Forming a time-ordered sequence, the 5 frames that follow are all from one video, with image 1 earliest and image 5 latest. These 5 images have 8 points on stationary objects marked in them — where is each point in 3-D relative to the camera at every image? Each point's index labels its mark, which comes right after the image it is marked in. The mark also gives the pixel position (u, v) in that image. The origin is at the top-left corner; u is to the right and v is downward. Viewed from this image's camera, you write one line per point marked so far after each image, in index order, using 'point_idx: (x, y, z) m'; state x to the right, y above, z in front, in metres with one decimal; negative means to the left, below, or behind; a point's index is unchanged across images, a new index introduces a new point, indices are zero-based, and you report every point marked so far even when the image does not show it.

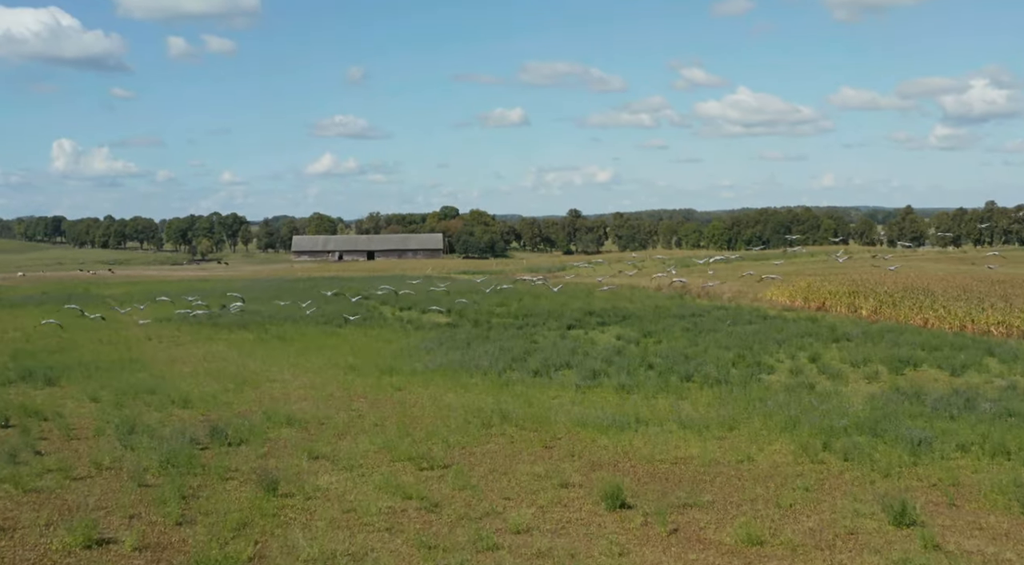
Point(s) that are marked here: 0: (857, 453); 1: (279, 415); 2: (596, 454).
0: (+5.1, -2.6, +16.9) m
1: (-4.0, -2.3, +19.9) m
2: (+1.3, -2.6, +17.4) m
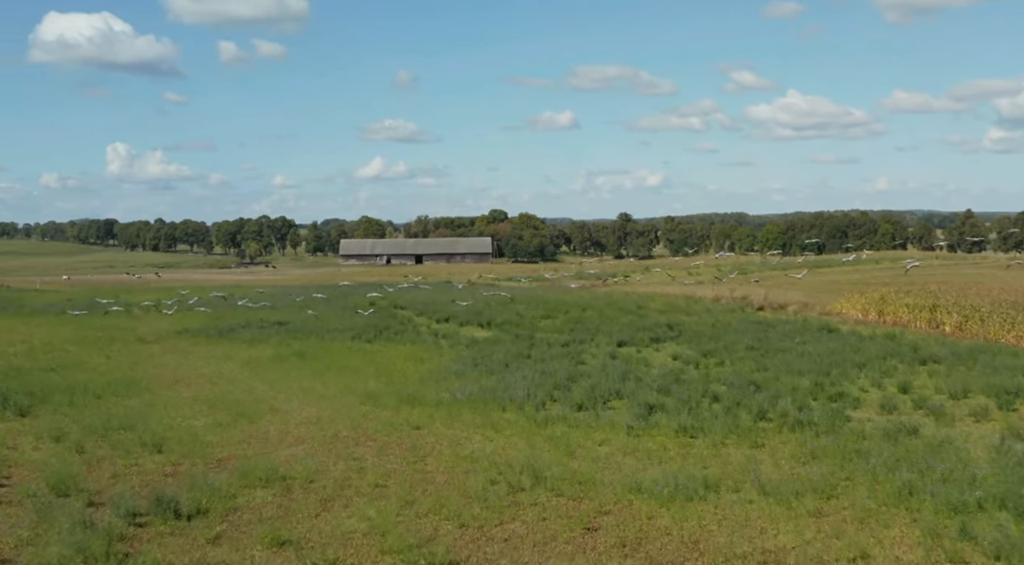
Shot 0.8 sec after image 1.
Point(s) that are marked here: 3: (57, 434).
0: (+5.4, -2.9, +12.8) m
1: (-3.5, -2.6, +16.2) m
2: (+1.6, -3.0, +13.4) m
3: (-7.7, -2.6, +19.7) m
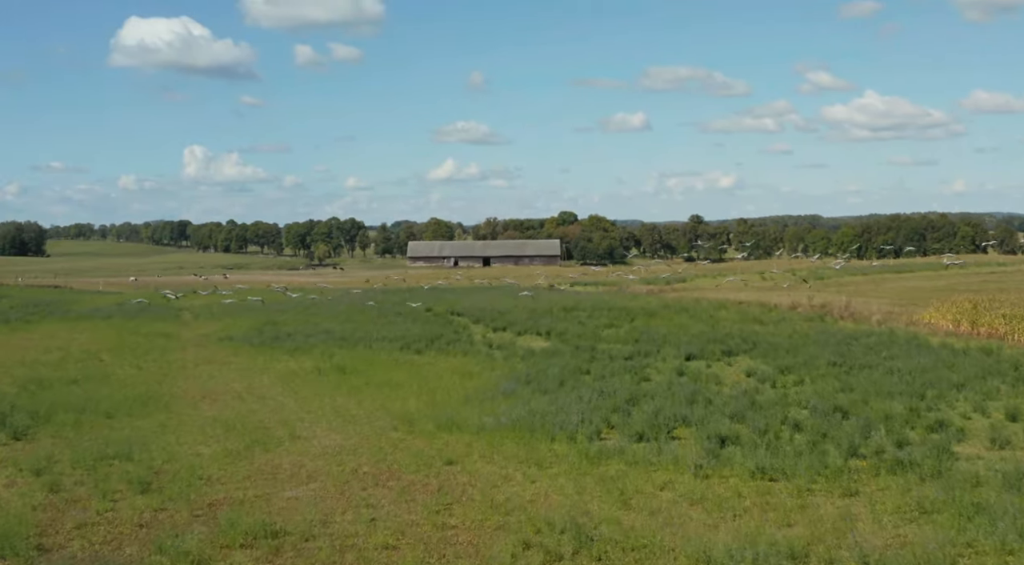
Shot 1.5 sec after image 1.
0: (+5.7, -3.1, +9.6) m
1: (-3.0, -2.7, +13.5) m
2: (+1.9, -3.1, +10.4) m
3: (-7.0, -2.8, +17.4) m
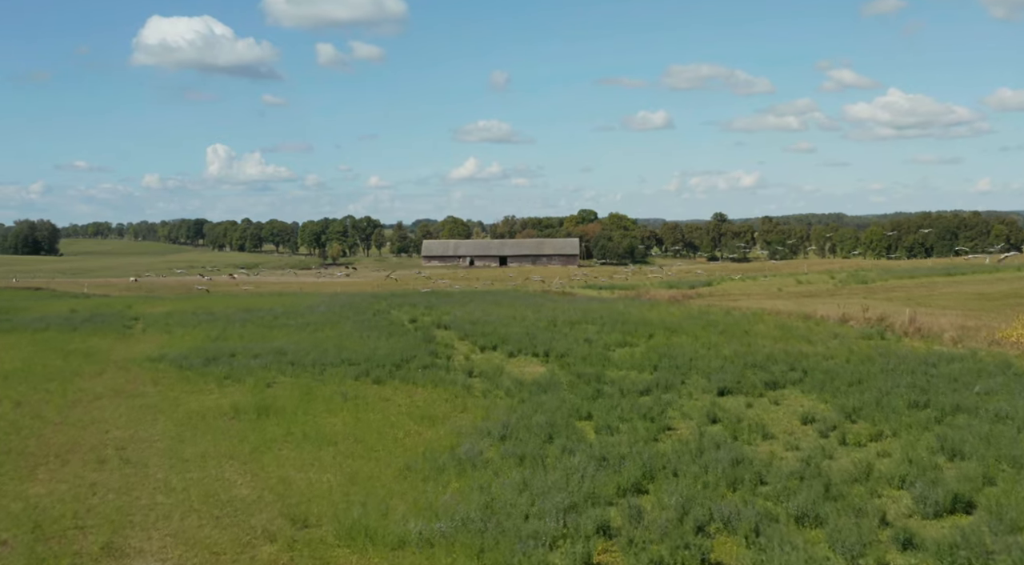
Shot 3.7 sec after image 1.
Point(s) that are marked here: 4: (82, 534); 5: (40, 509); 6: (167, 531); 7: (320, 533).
0: (+4.8, -3.4, +1.7) m
1: (-3.9, -3.1, +5.8) m
2: (+1.0, -3.5, +2.6) m
3: (-7.8, -3.1, +9.7) m
4: (-5.4, -3.1, +14.5) m
5: (-6.4, -3.1, +15.8) m
6: (-4.2, -3.0, +14.1) m
7: (-2.3, -3.0, +13.9) m
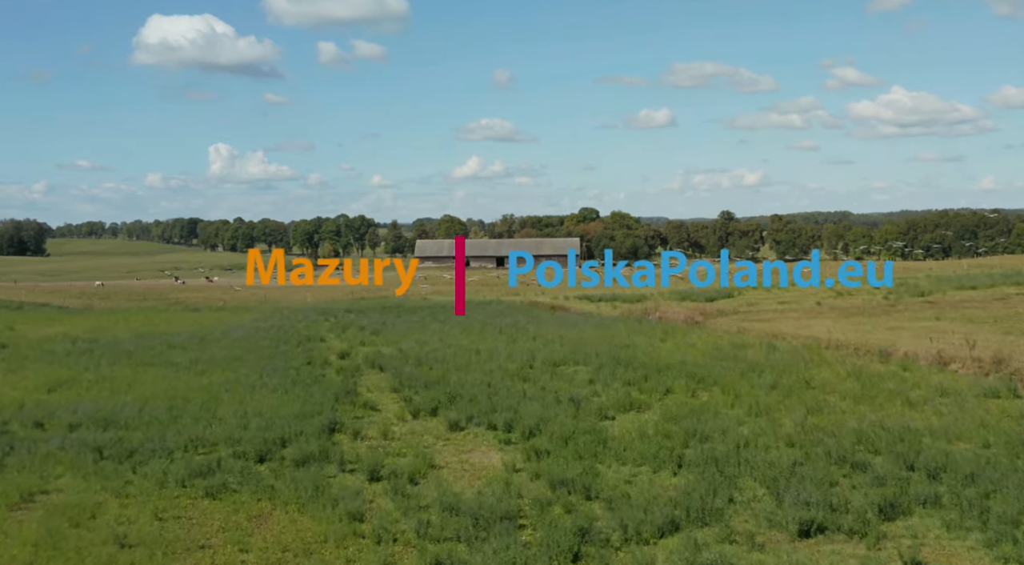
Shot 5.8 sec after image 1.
0: (+3.6, -4.1, -10.3) m
1: (-5.0, -3.7, -6.2) m
2: (-0.1, -4.1, -9.4) m
3: (-8.9, -3.8, -2.3) m
4: (-6.5, -3.7, +2.6) m
5: (-7.5, -3.7, +3.9) m
6: (-5.3, -3.7, +2.2) m
7: (-3.4, -3.6, +1.9) m
